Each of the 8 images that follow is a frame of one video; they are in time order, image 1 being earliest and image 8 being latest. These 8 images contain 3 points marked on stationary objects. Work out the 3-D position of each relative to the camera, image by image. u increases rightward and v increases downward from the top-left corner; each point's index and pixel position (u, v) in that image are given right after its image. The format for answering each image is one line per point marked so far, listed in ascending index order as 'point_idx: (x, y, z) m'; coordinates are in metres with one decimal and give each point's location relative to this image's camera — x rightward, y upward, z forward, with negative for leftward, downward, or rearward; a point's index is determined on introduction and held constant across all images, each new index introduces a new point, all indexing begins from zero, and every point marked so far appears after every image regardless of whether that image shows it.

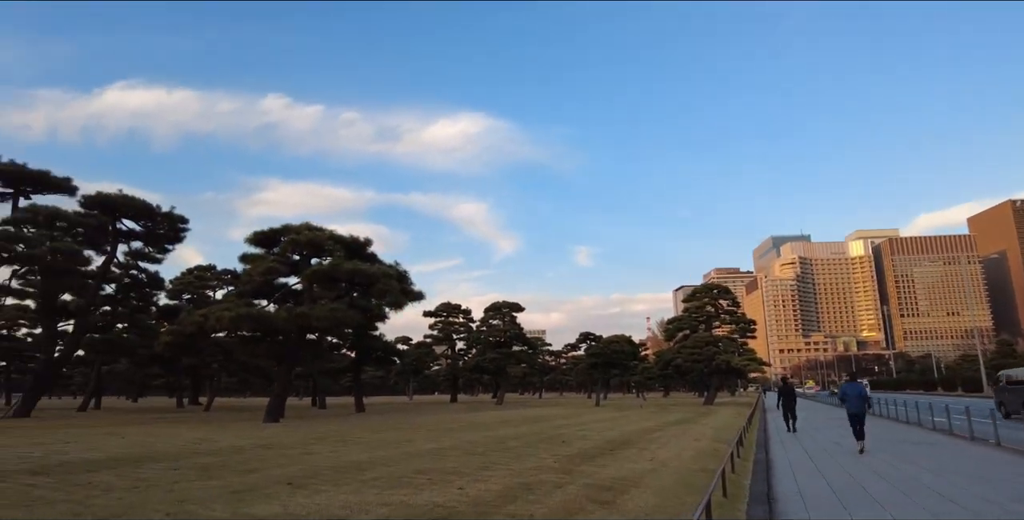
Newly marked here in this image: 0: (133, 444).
0: (-9.4, -4.5, +16.3) m
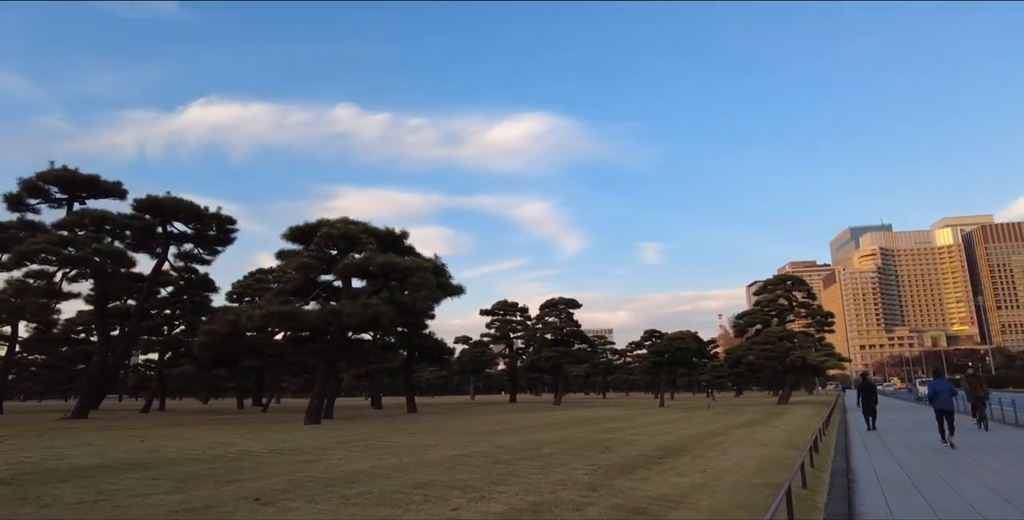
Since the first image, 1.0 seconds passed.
0: (-8.6, -4.4, +15.4) m
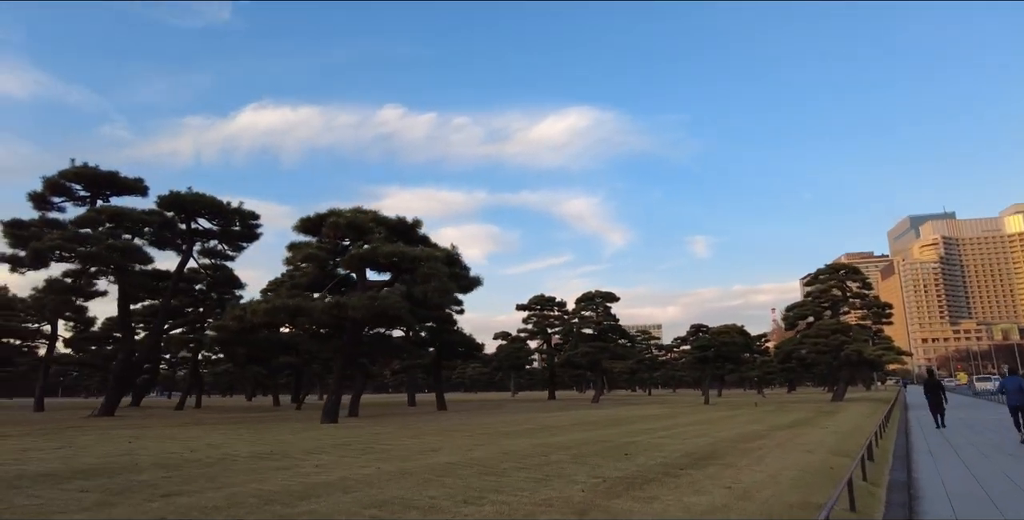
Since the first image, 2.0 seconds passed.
0: (-8.5, -4.2, +14.3) m
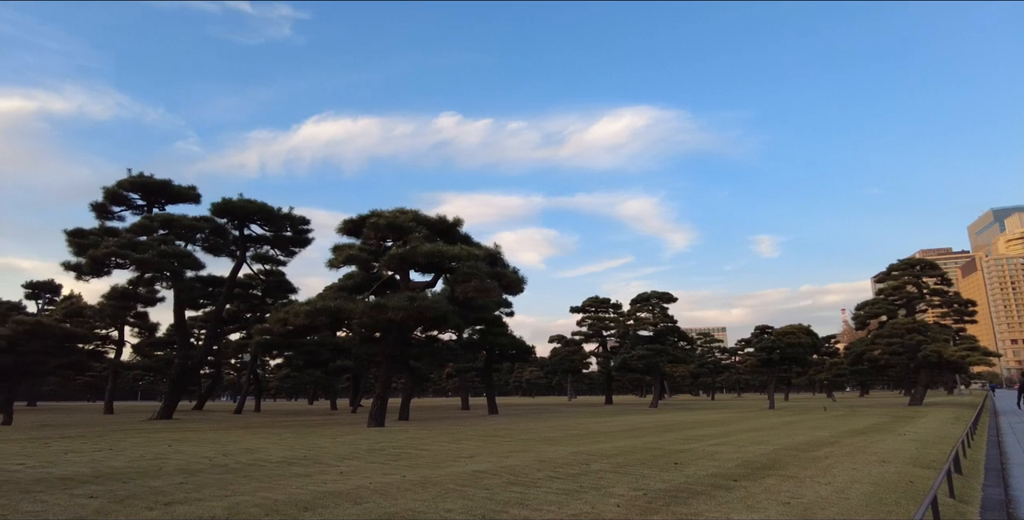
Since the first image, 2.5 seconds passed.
0: (-7.6, -4.2, +14.1) m
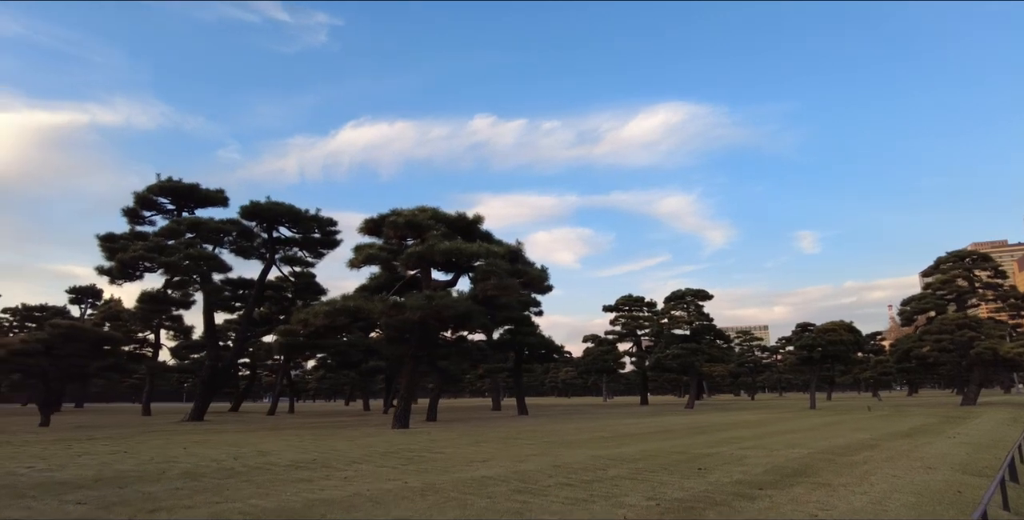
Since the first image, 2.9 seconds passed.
0: (-7.3, -4.2, +14.0) m
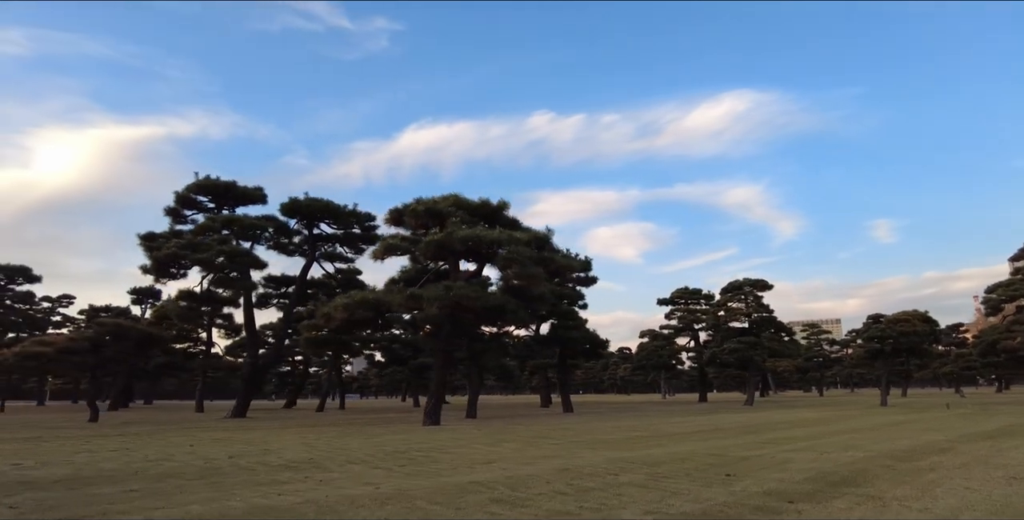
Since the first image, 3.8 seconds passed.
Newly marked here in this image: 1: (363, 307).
0: (-7.1, -4.0, +13.3) m
1: (-4.4, -1.4, +20.2) m
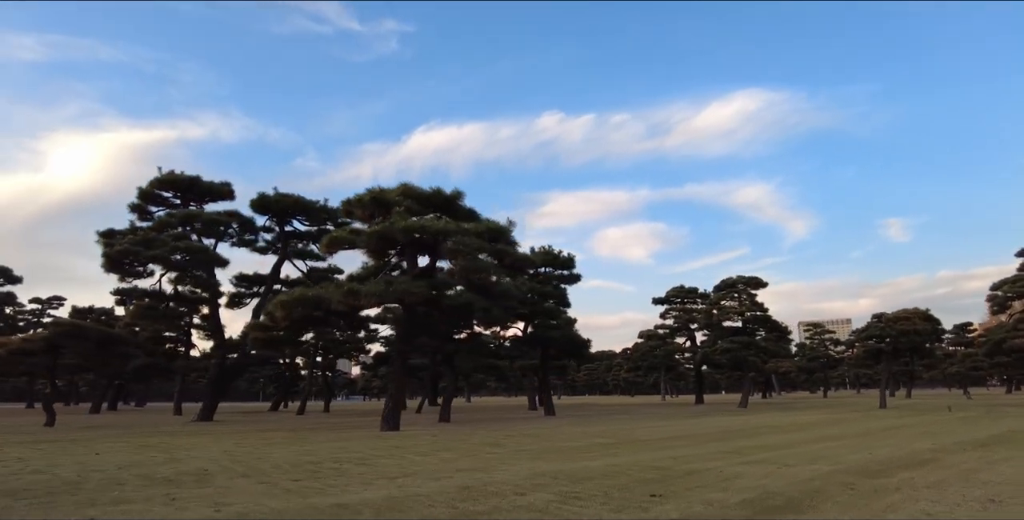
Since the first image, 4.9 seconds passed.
0: (-8.5, -3.8, +12.0) m
1: (-5.7, -1.2, +18.8) m
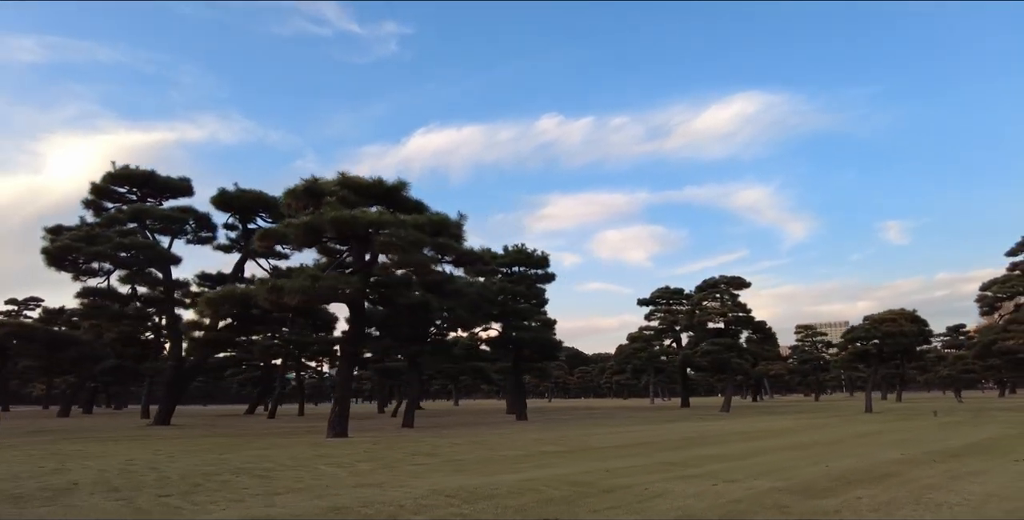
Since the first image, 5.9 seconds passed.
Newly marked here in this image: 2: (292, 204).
0: (-10.0, -3.7, +10.7) m
1: (-7.2, -1.1, +17.5) m
2: (-6.0, +1.6, +18.3) m
